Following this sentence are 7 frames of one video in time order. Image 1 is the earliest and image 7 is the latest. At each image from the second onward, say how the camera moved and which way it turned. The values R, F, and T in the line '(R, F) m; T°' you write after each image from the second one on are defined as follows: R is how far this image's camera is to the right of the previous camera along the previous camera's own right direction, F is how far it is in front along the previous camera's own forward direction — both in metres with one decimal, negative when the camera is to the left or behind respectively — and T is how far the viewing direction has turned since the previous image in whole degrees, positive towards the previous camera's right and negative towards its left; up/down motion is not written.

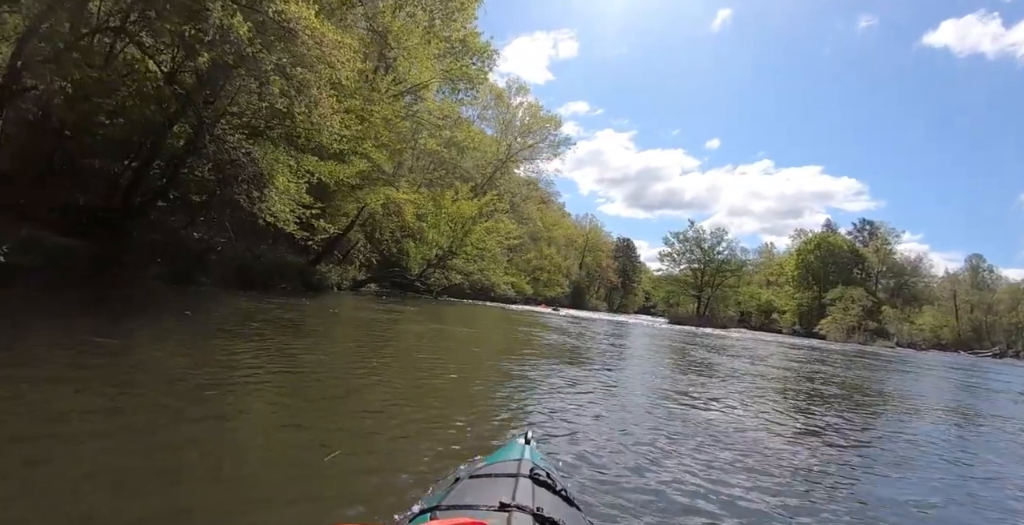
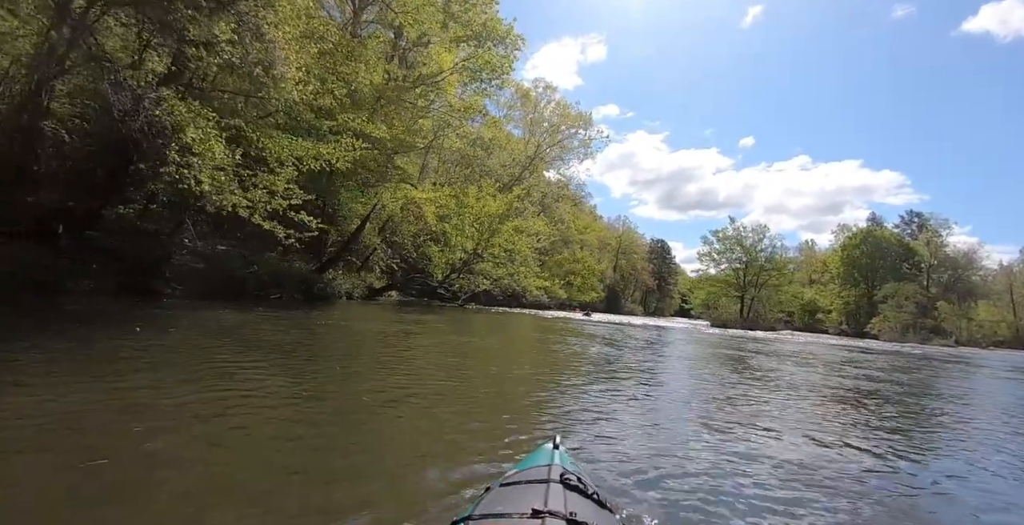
(-0.1, +1.1) m; -3°
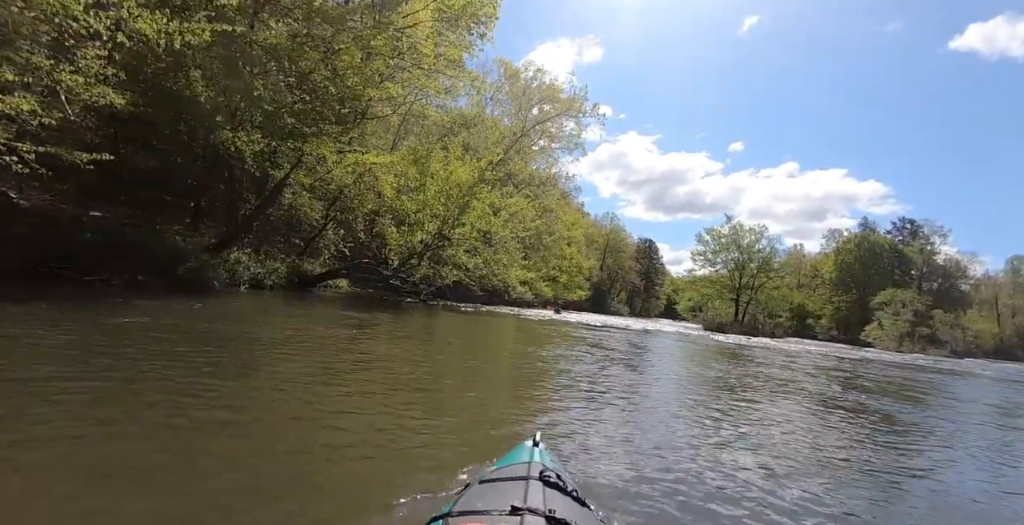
(+0.2, +2.1) m; +2°
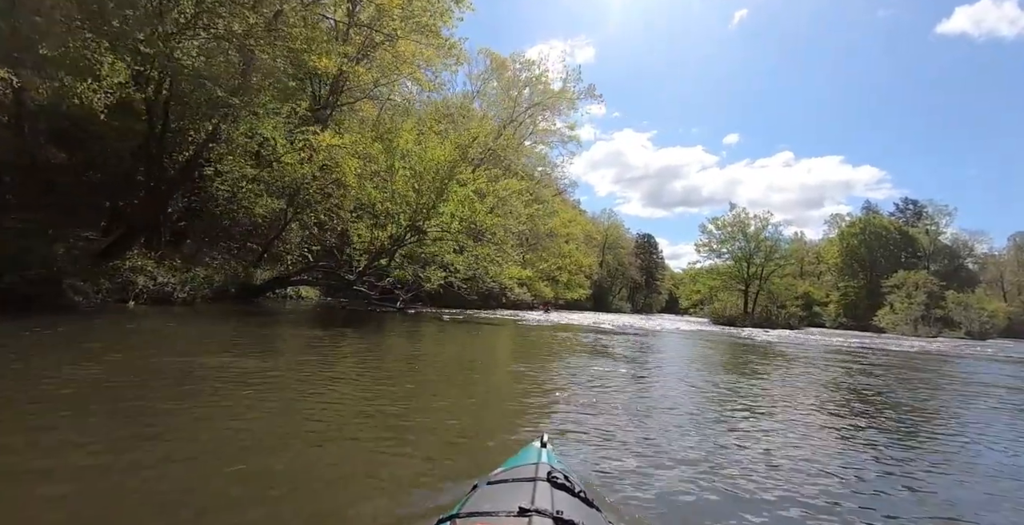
(+0.1, +1.4) m; 0°
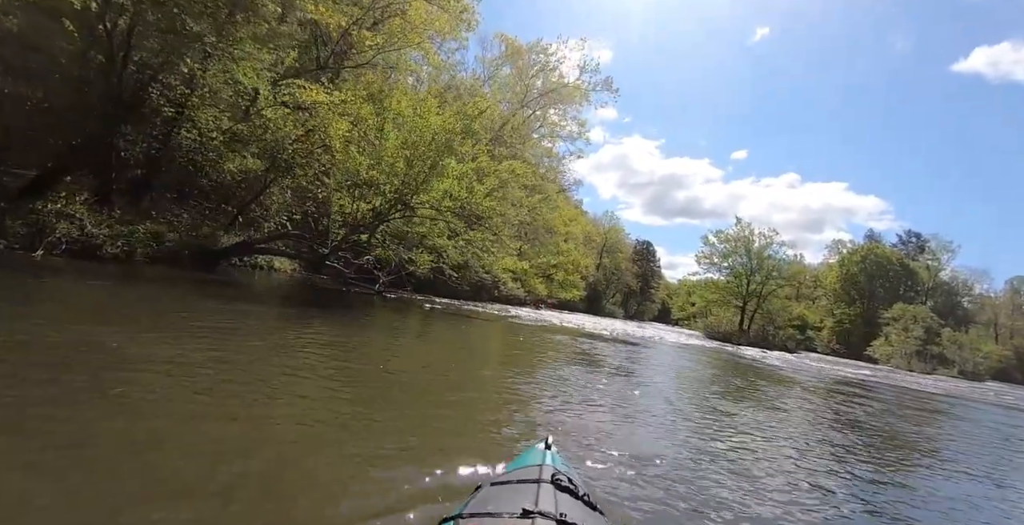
(0.0, +0.7) m; 0°
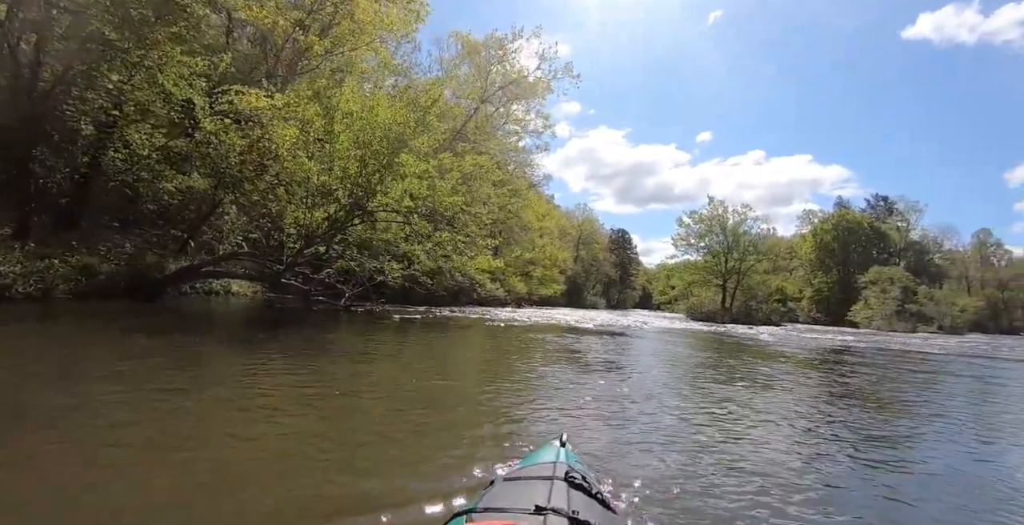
(+0.1, +0.4) m; +2°
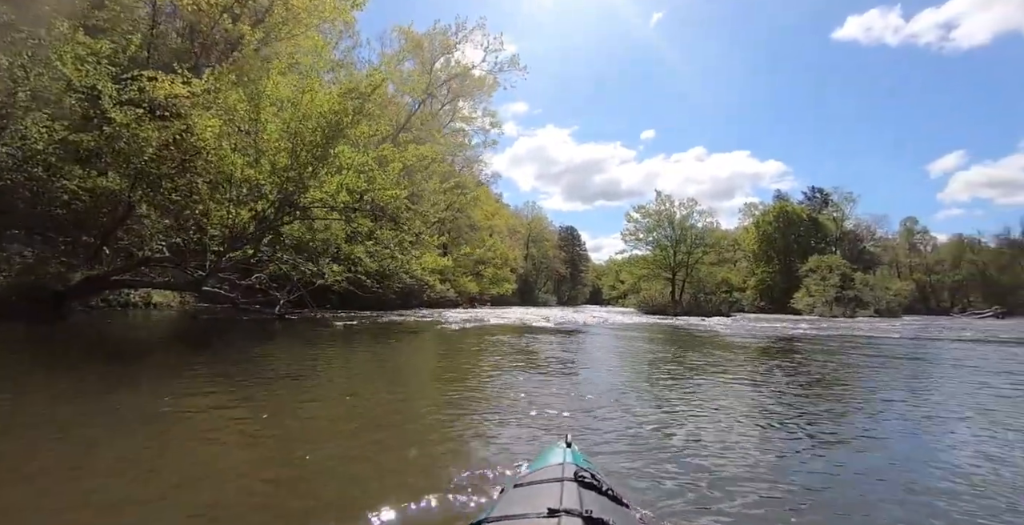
(-0.1, +0.7) m; +6°
